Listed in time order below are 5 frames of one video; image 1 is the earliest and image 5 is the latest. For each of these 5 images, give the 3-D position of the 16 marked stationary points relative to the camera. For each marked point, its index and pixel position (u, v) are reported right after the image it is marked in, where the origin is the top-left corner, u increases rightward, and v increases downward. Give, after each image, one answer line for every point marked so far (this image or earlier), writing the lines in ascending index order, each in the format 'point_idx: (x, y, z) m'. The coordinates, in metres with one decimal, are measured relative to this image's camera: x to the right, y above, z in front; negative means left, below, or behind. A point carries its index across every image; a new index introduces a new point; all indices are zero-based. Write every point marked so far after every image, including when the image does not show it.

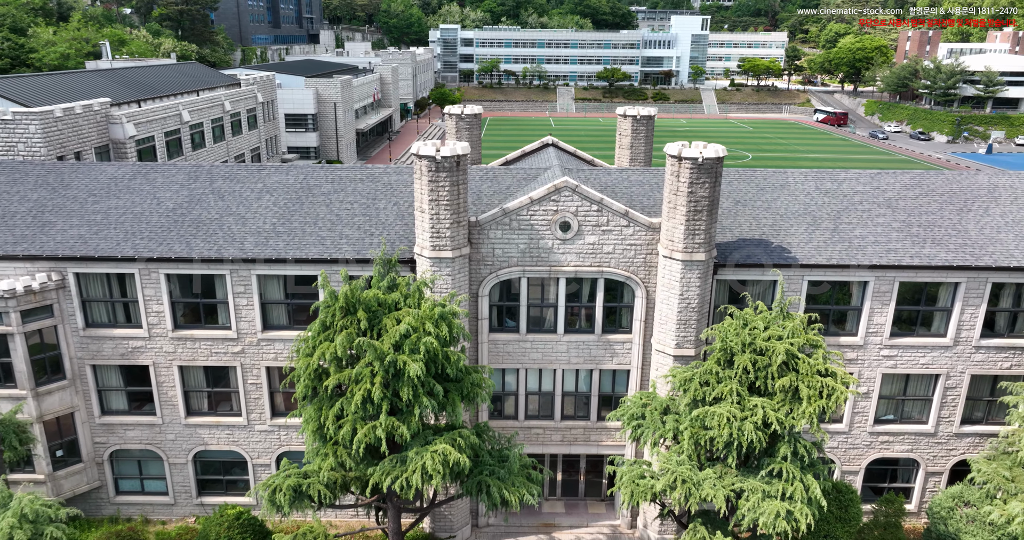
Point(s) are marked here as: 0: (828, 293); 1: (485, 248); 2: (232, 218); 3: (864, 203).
0: (+6.9, -0.5, +15.5) m
1: (-0.6, +0.5, +15.2) m
2: (-6.4, +1.2, +16.2) m
3: (+8.4, +1.6, +16.8) m
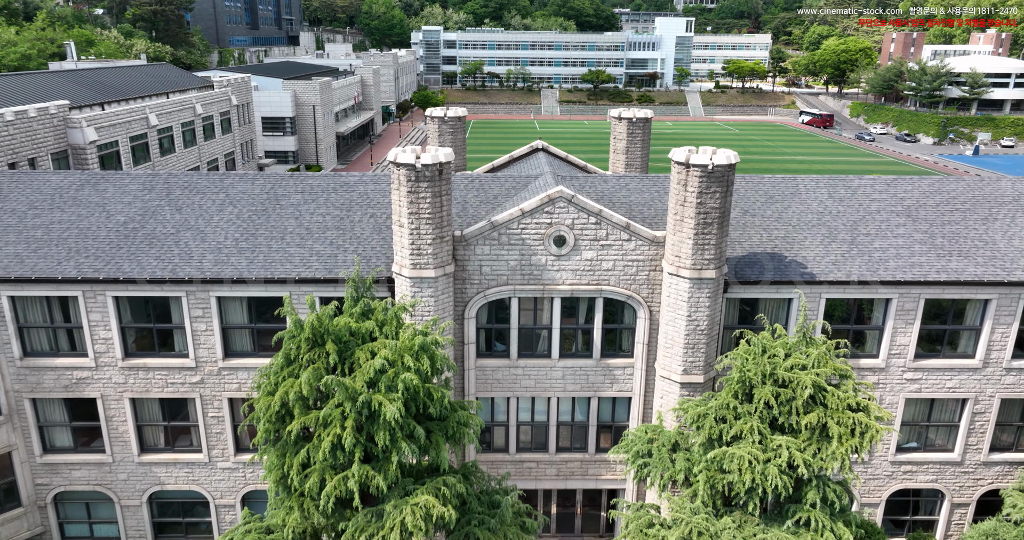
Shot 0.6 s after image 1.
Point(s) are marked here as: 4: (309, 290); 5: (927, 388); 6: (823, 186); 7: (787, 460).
0: (+6.7, -0.8, +14.2) m
1: (-0.8, +0.1, +13.7) m
2: (-6.6, +0.8, +14.6) m
3: (+8.1, +1.3, +15.5) m
4: (-4.0, -0.4, +13.8) m
5: (+8.5, -2.4, +14.5) m
6: (+7.2, +2.0, +16.4) m
7: (+4.1, -2.8, +10.5) m
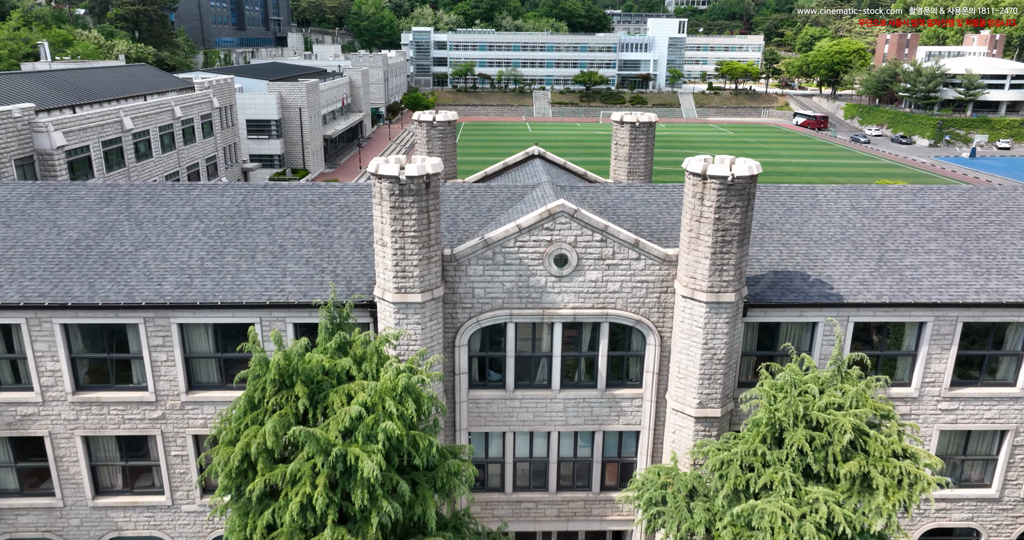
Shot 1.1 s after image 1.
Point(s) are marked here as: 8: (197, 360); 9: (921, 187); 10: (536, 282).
0: (+6.7, -1.2, +12.9) m
1: (-0.9, -0.3, +12.3) m
2: (-6.7, +0.3, +13.2) m
3: (+8.0, +0.9, +14.2) m
4: (-4.0, -0.8, +12.4) m
5: (+8.4, -2.8, +13.2) m
6: (+7.1, +1.6, +15.1) m
7: (+4.0, -3.2, +9.1) m
8: (-5.7, -1.6, +12.7) m
9: (+8.8, +1.8, +15.3) m
10: (+0.4, -0.2, +12.3) m
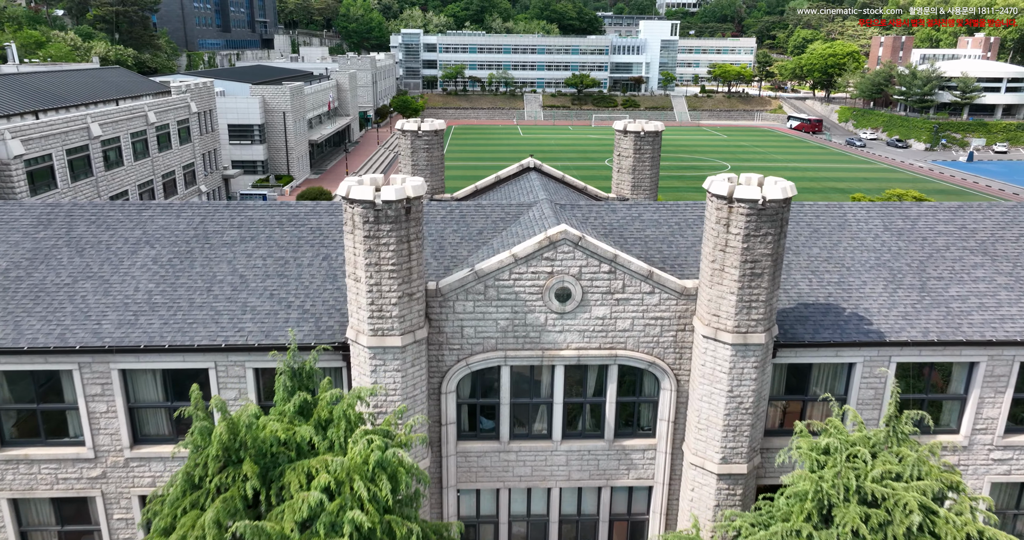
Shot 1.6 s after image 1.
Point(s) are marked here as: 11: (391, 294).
0: (+6.6, -1.7, +11.3) m
1: (-0.9, -0.9, +10.6) m
2: (-6.8, -0.2, +11.4) m
3: (+7.9, +0.4, +12.7) m
4: (-4.1, -1.4, +10.7) m
5: (+8.4, -3.3, +11.7) m
6: (+6.9, +1.1, +13.5) m
7: (+4.0, -3.7, +7.5) m
8: (-5.7, -2.2, +11.0) m
9: (+8.7, +1.3, +13.7) m
10: (+0.3, -0.8, +10.7) m
11: (-1.7, -0.3, +9.8) m
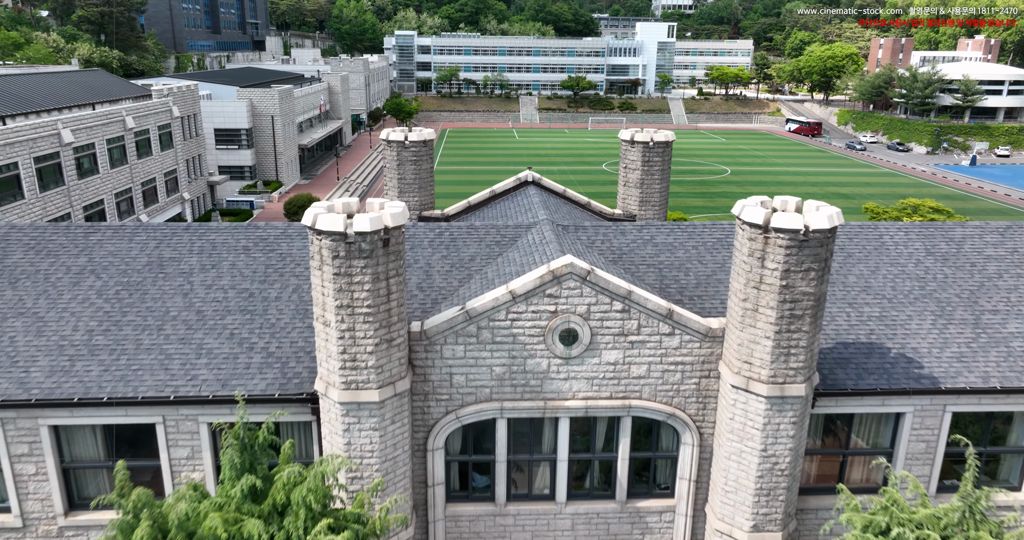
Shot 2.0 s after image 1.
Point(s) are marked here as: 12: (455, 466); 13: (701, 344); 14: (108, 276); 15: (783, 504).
0: (+6.5, -2.2, +9.9) m
1: (-1.0, -1.3, +9.1) m
2: (-6.8, -0.7, +9.9) m
3: (+7.8, -0.1, +11.2) m
4: (-4.2, -1.9, +9.2) m
5: (+8.3, -3.8, +10.2) m
6: (+6.9, +0.6, +12.1) m
7: (+4.0, -4.2, +6.1) m
8: (-5.8, -2.7, +9.5) m
9: (+8.6, +0.8, +12.3) m
10: (+0.3, -1.2, +9.2) m
11: (-1.7, -0.8, +8.3) m
12: (-0.8, -2.7, +9.7) m
13: (+2.5, -1.0, +9.2) m
14: (-6.2, -0.1, +10.8) m
15: (+3.5, -3.0, +9.1) m
